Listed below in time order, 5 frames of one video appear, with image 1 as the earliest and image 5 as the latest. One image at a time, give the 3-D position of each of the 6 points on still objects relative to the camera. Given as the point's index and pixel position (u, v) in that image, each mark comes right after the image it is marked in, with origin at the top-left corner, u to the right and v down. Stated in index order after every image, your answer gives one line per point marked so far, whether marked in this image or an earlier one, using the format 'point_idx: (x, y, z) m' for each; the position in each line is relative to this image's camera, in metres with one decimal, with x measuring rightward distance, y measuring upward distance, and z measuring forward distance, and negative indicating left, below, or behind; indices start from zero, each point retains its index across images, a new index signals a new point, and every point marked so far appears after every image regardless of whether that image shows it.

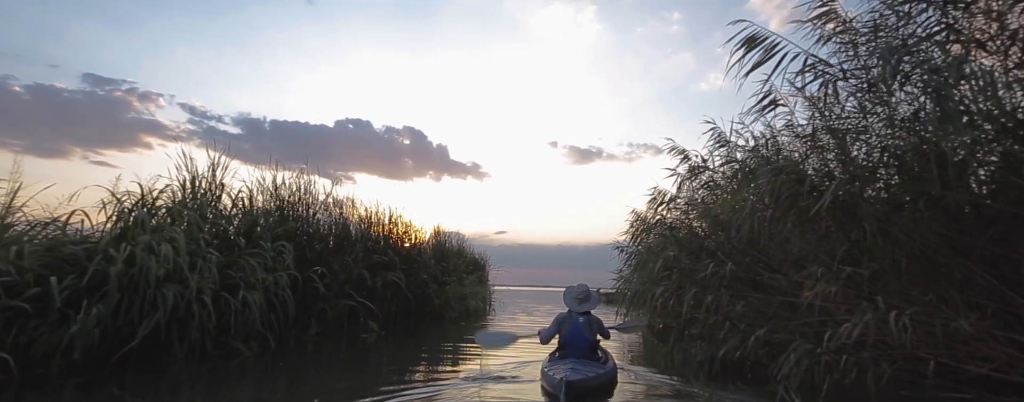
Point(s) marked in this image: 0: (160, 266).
0: (-3.2, -0.6, +4.6) m
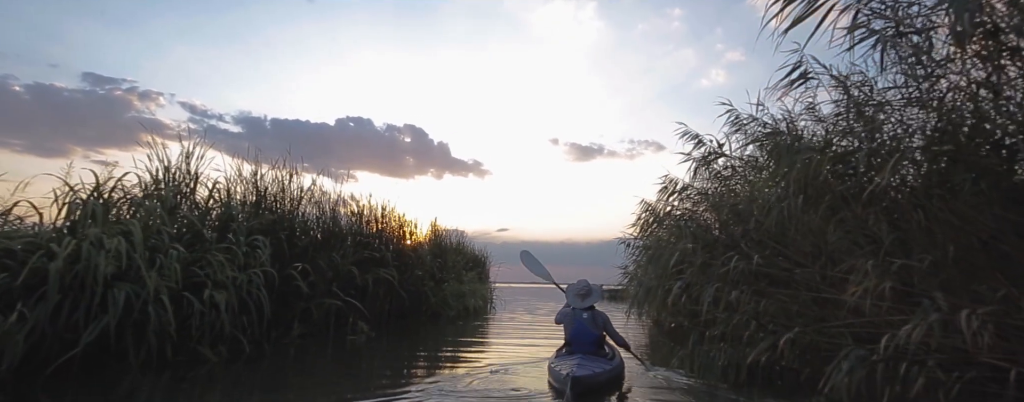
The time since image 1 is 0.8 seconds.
0: (-3.2, -0.5, +4.1) m
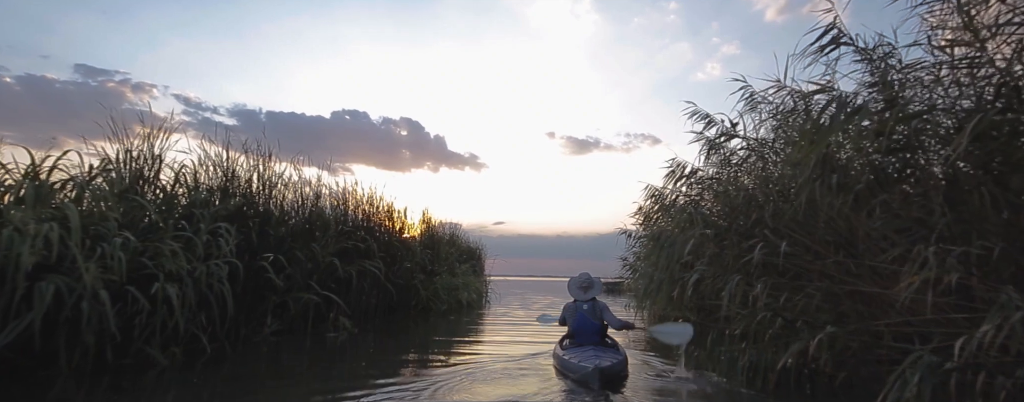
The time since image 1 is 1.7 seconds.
0: (-3.3, -0.3, +3.5) m
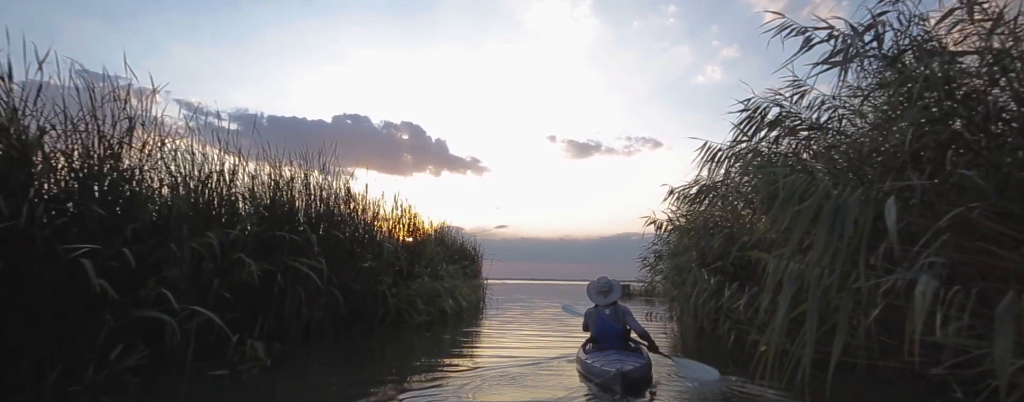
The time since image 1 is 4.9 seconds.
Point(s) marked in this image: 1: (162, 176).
0: (-3.3, 0.0, +1.3) m
1: (-3.1, +0.3, +4.7) m
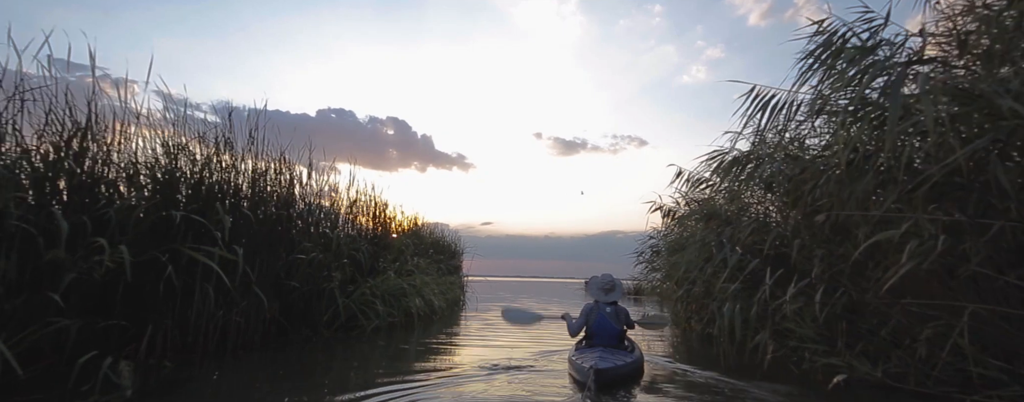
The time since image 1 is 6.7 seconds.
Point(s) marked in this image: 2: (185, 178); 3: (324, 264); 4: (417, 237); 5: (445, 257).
0: (-3.4, +0.2, -0.1) m
1: (-3.3, +0.6, +3.3) m
2: (-2.9, +0.3, +4.4) m
3: (-2.3, -0.8, +6.1) m
4: (-2.0, -0.8, +11.1) m
5: (-1.6, -1.4, +12.7) m
